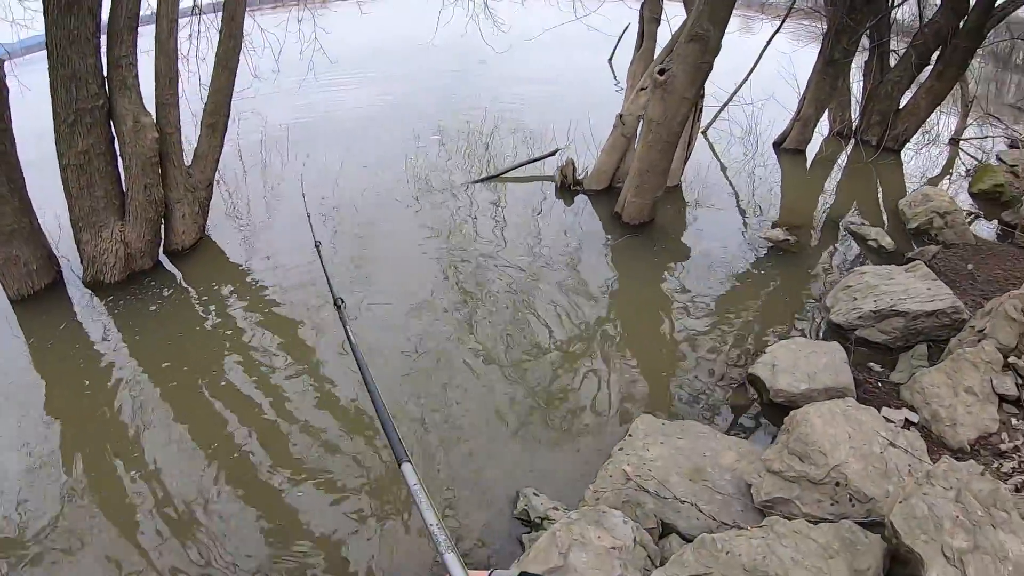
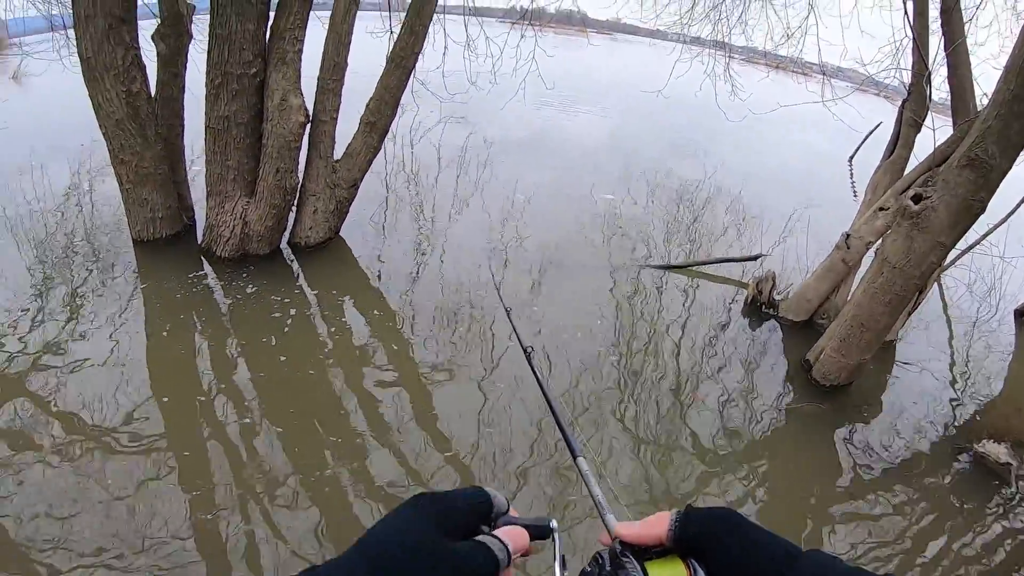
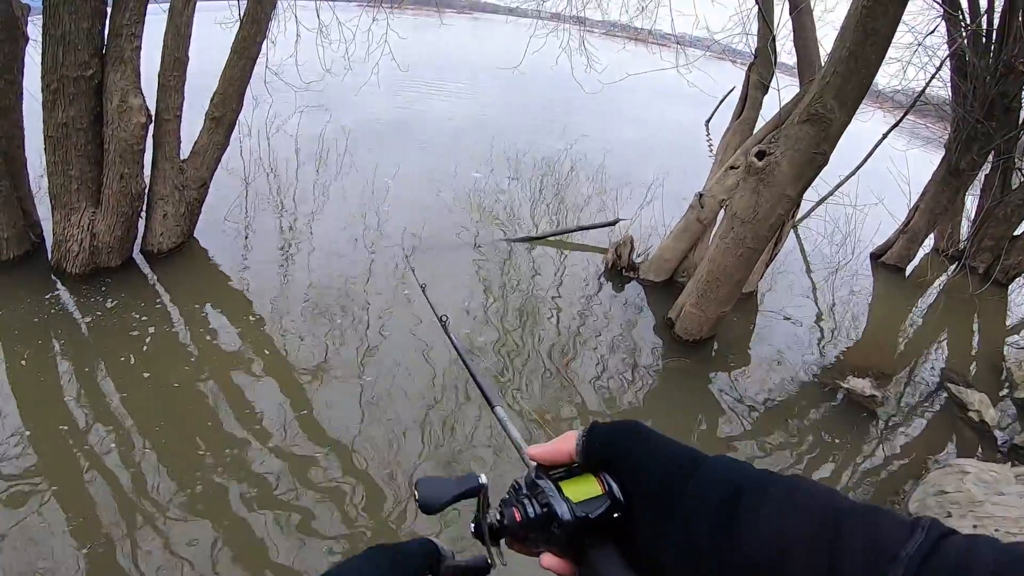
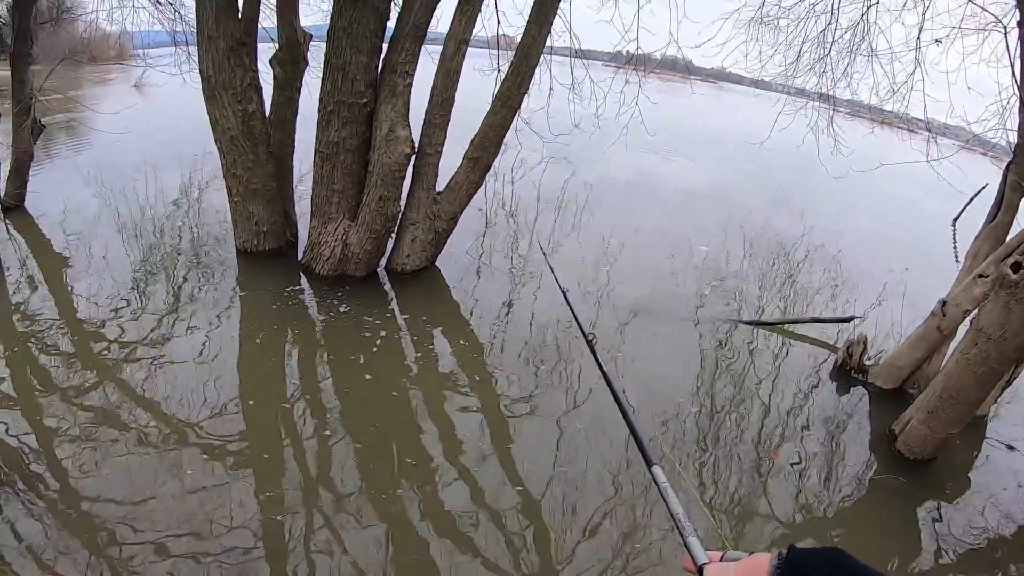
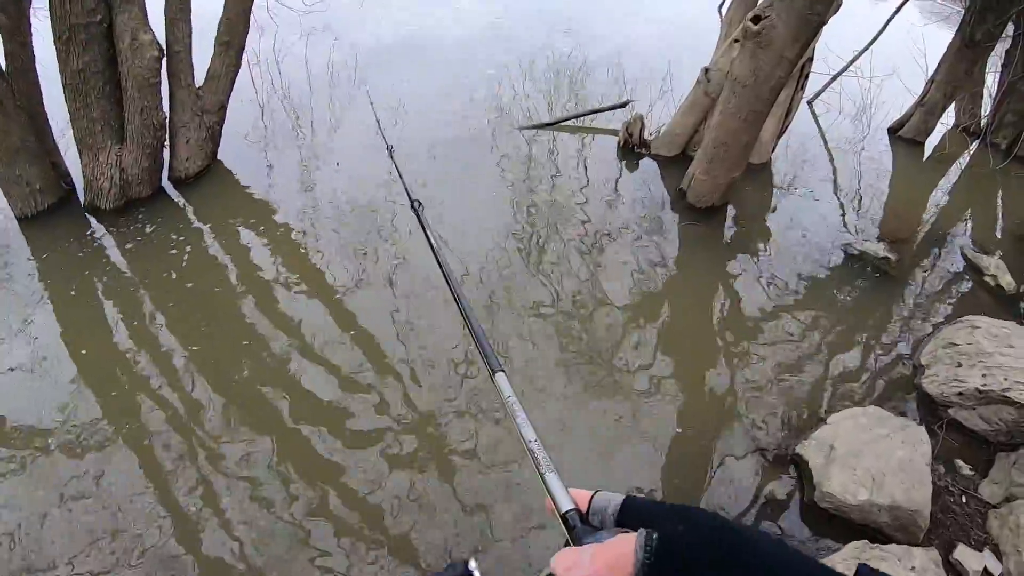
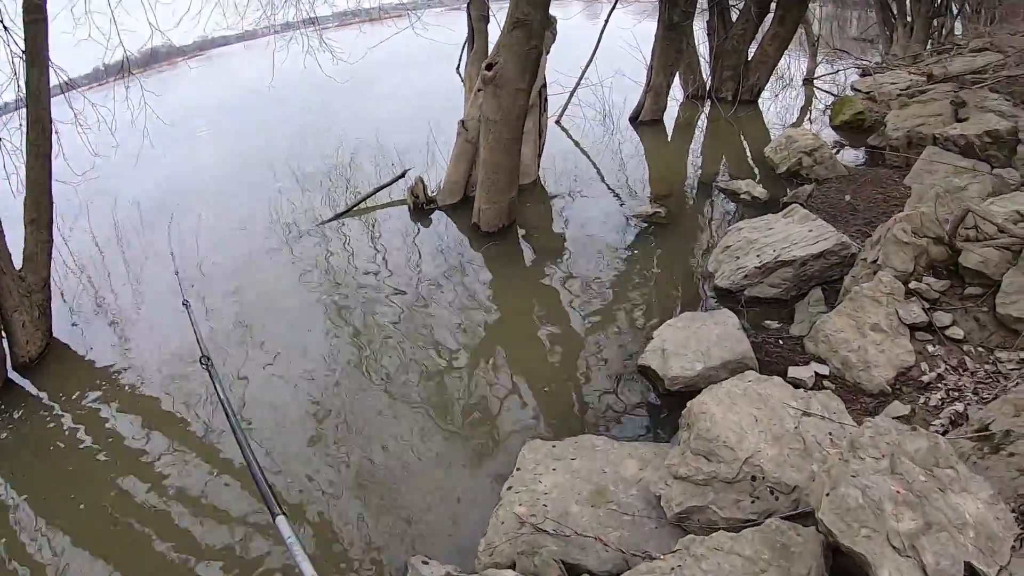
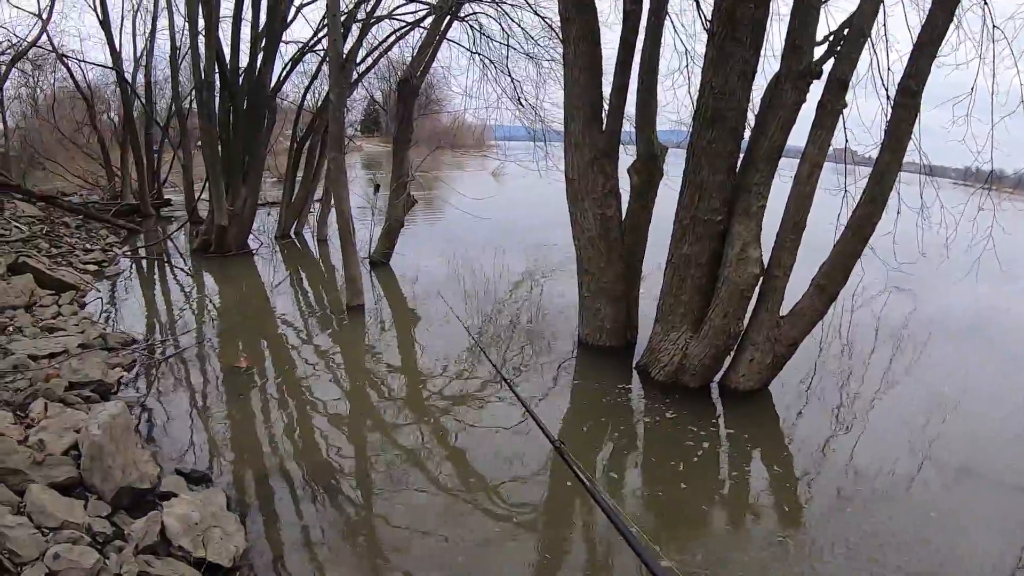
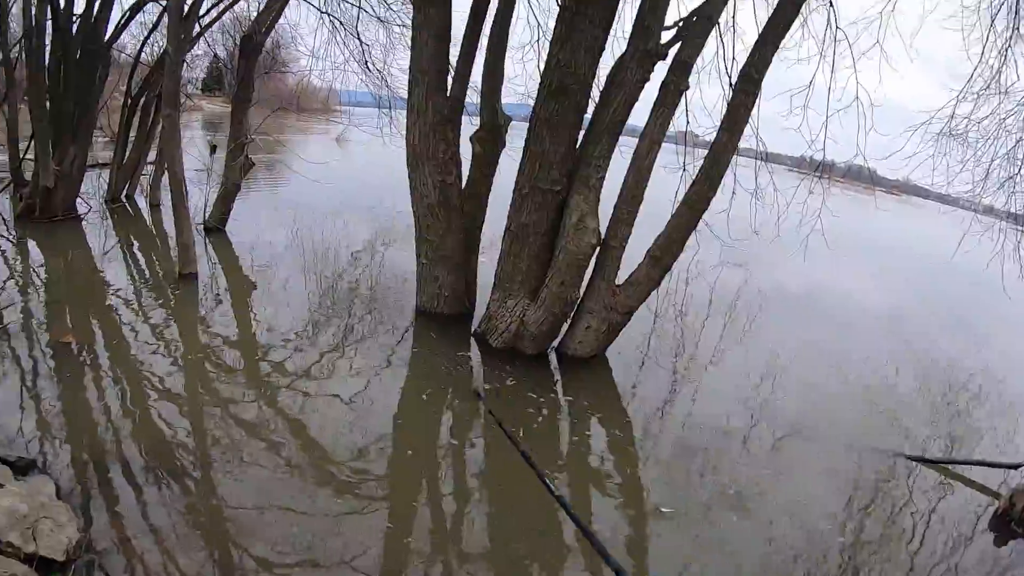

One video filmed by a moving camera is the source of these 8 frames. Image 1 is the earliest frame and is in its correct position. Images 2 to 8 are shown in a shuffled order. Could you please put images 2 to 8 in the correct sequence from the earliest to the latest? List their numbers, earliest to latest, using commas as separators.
6, 5, 3, 2, 4, 8, 7
